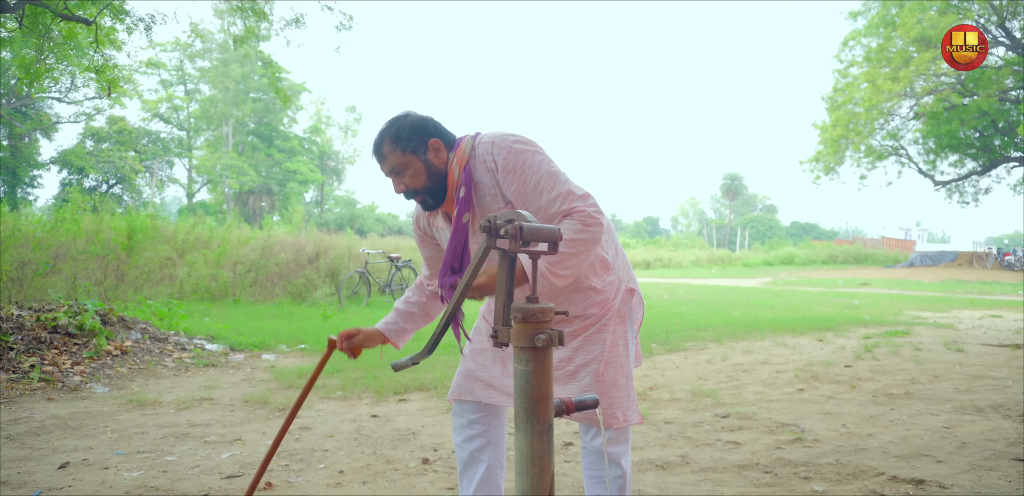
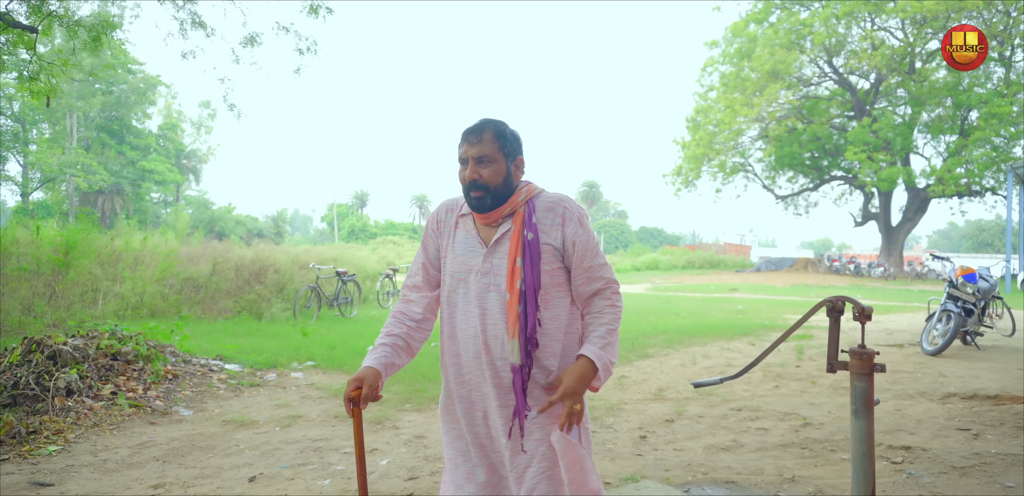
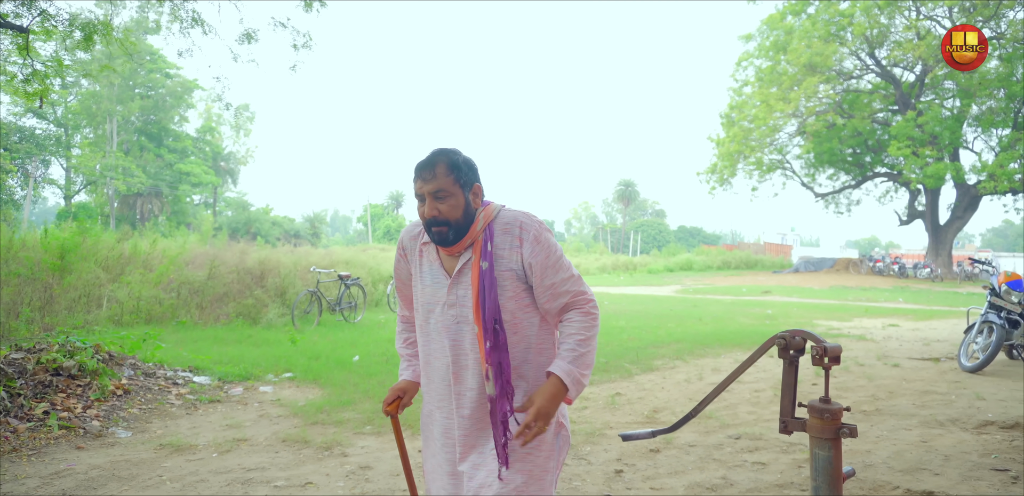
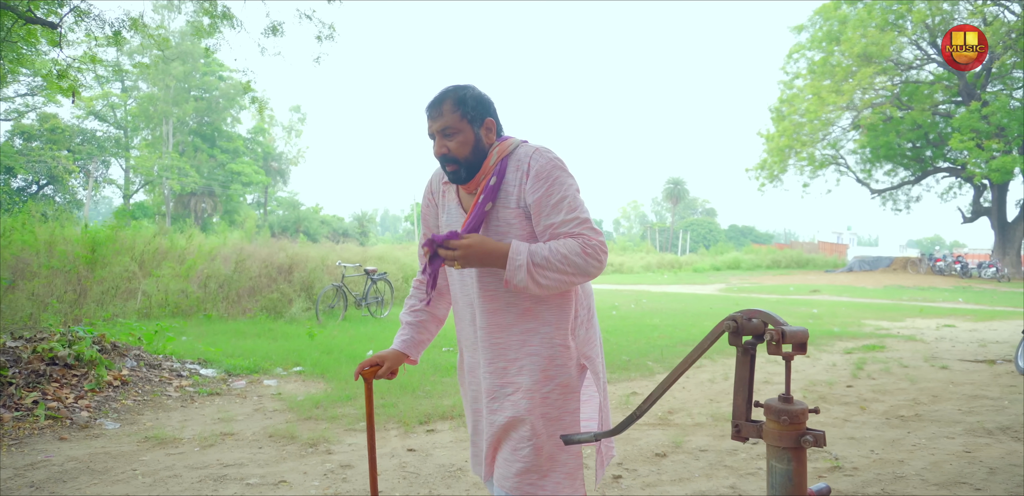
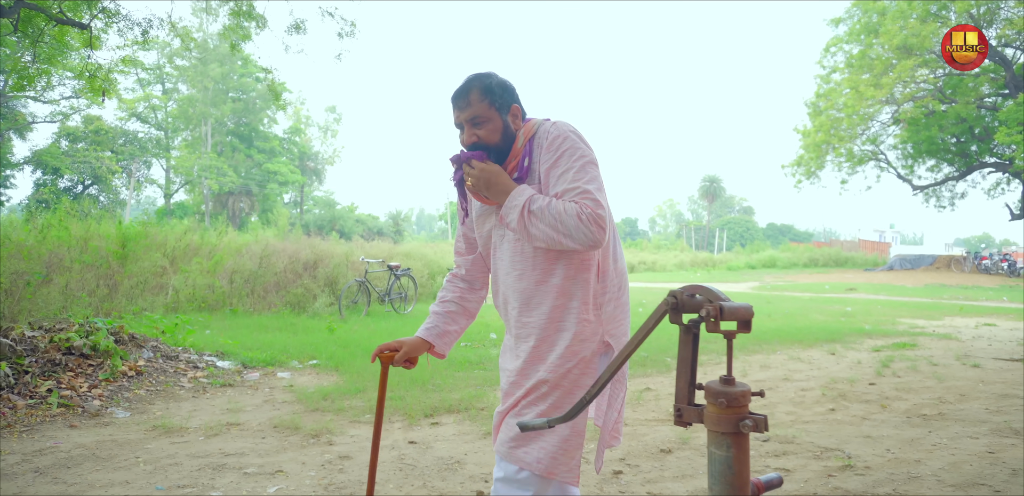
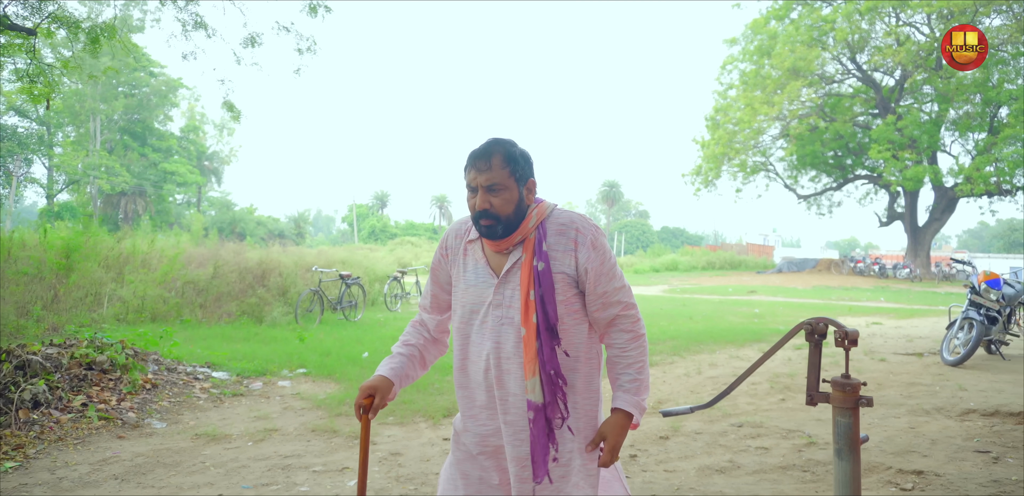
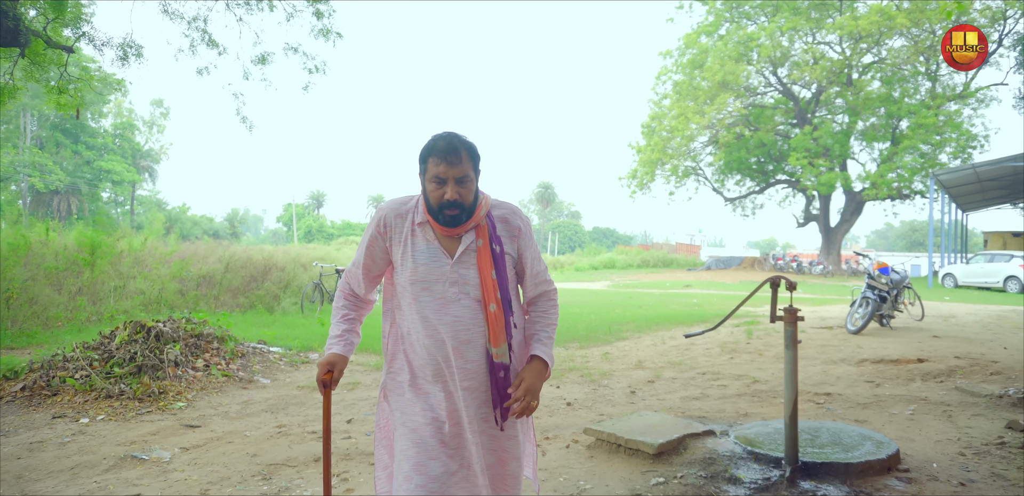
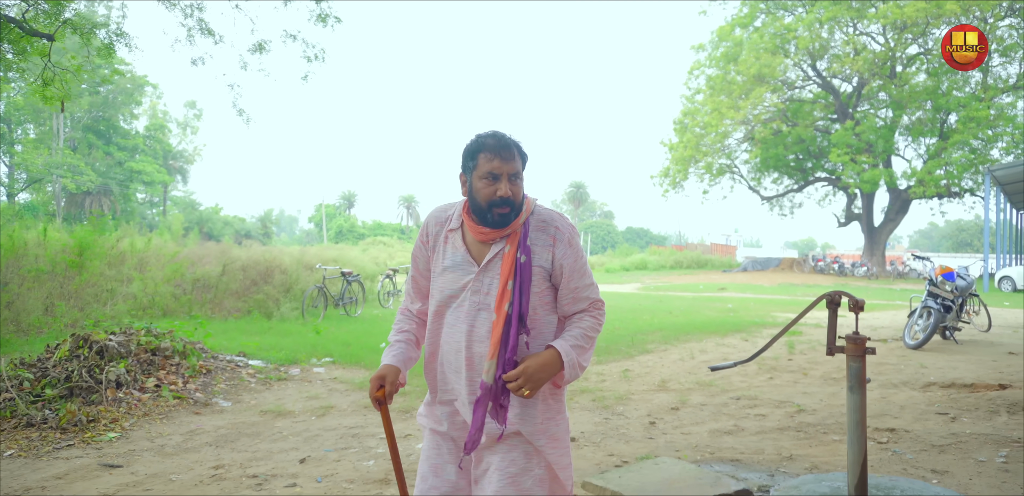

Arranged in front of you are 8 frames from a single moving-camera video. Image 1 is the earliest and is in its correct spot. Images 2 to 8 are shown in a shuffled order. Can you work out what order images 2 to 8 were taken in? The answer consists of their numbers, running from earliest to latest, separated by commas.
5, 4, 3, 6, 2, 8, 7
